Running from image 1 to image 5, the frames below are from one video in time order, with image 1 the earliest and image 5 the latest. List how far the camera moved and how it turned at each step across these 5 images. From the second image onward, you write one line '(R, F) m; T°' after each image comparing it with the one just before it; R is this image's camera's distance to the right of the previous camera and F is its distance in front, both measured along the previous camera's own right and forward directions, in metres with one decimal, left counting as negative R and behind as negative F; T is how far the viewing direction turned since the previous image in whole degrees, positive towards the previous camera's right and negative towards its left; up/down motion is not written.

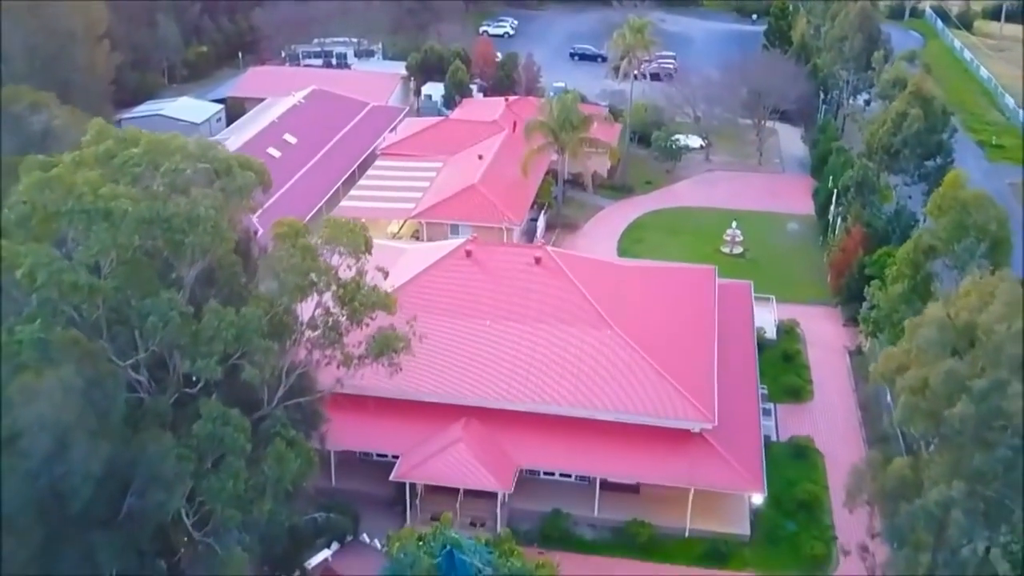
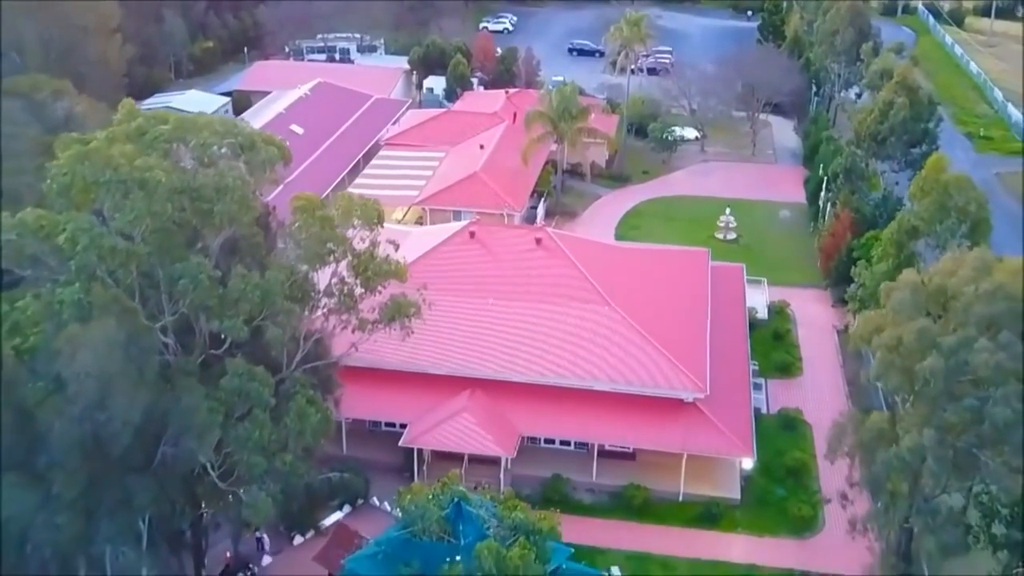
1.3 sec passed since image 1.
(-0.1, -1.3) m; 0°
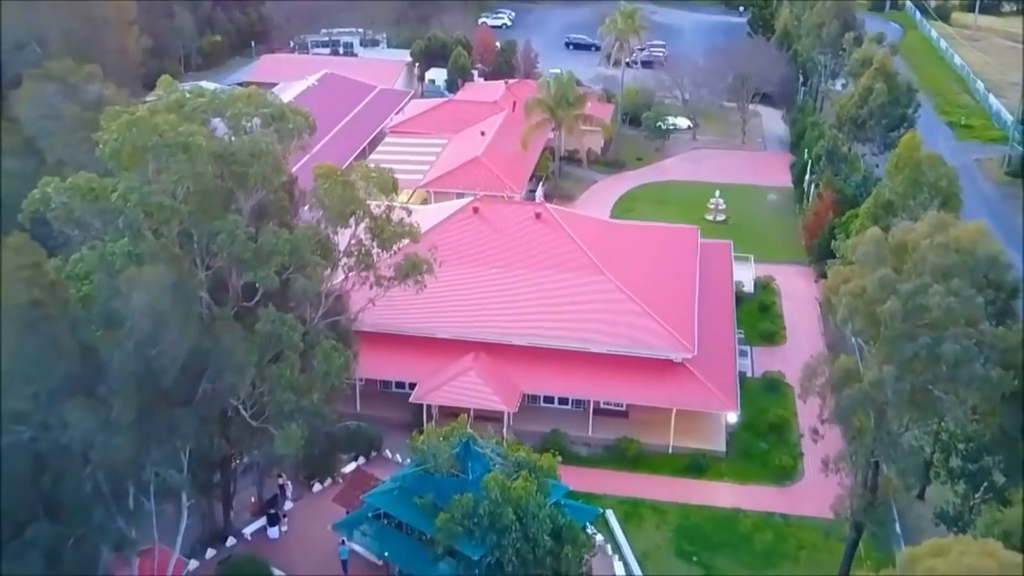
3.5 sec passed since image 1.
(-0.1, -2.1) m; 0°
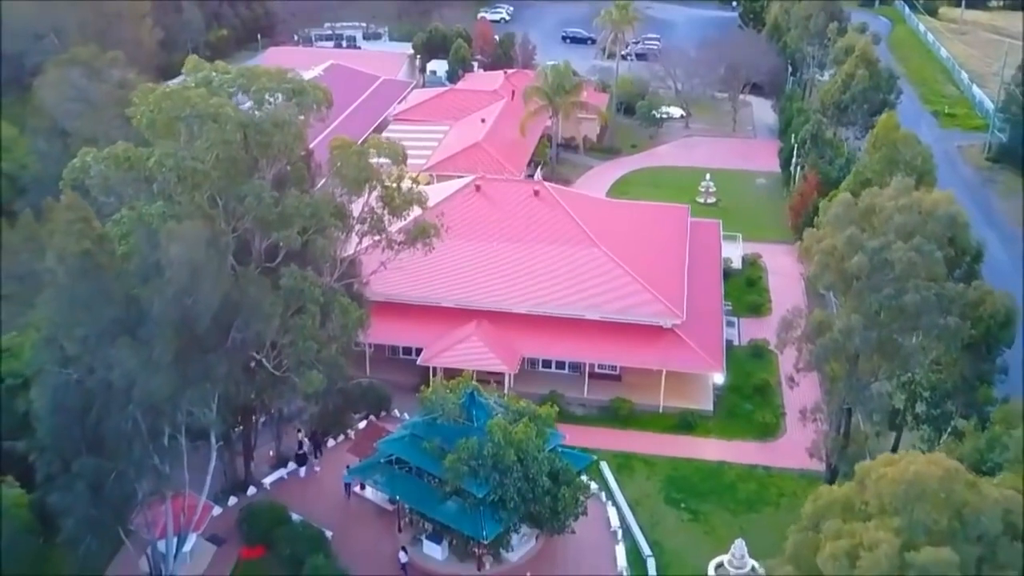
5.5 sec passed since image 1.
(-0.1, -1.9) m; 0°
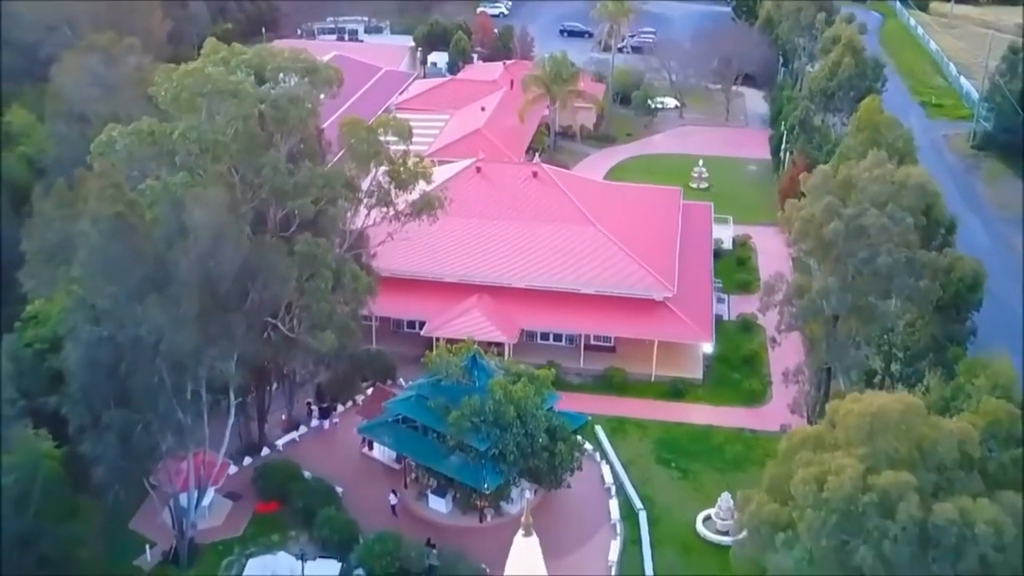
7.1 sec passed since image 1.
(0.0, -1.5) m; 0°
